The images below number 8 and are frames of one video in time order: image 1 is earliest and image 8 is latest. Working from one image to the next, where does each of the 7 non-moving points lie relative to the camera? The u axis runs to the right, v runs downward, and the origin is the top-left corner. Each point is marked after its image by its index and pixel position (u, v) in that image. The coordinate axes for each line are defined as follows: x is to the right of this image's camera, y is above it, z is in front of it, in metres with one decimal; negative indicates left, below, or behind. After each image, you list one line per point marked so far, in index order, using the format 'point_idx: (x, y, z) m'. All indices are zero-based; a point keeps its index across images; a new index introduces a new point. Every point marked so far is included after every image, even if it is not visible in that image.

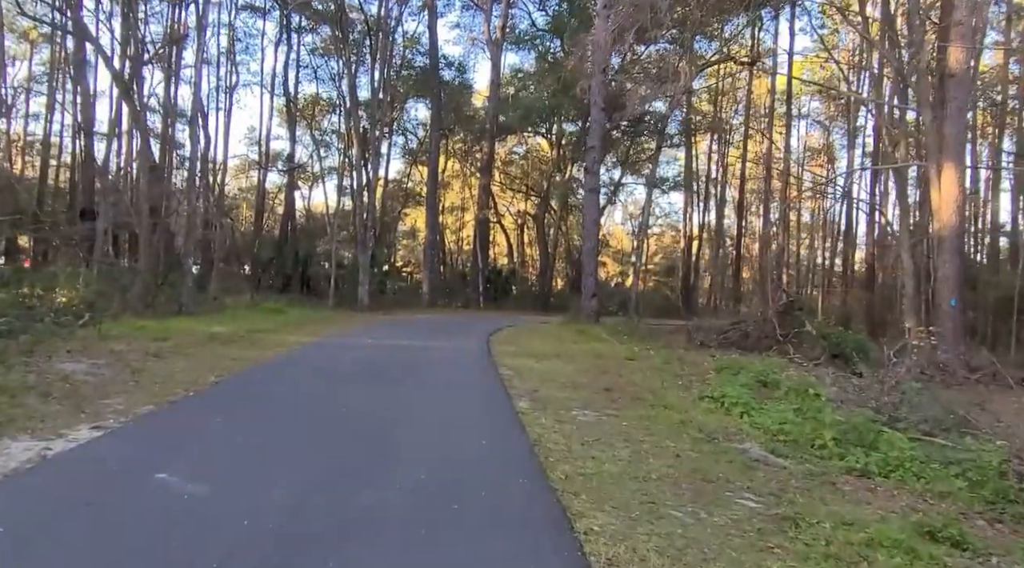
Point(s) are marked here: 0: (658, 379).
0: (+2.2, -1.5, +11.3) m
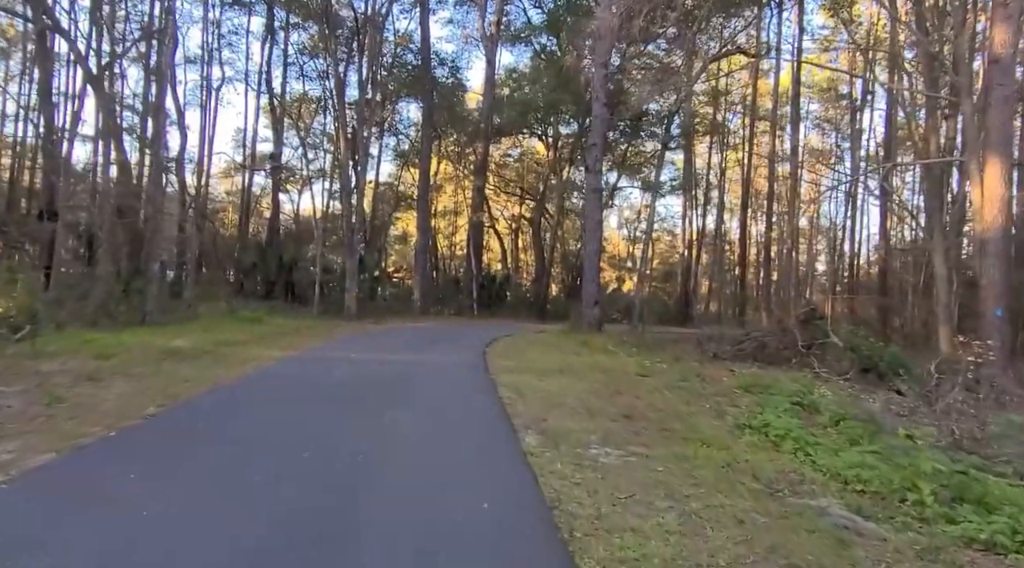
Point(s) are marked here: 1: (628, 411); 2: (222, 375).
0: (+2.3, -1.6, +9.8) m
1: (+1.4, -1.5, +8.6) m
2: (-3.8, -1.2, +9.7) m
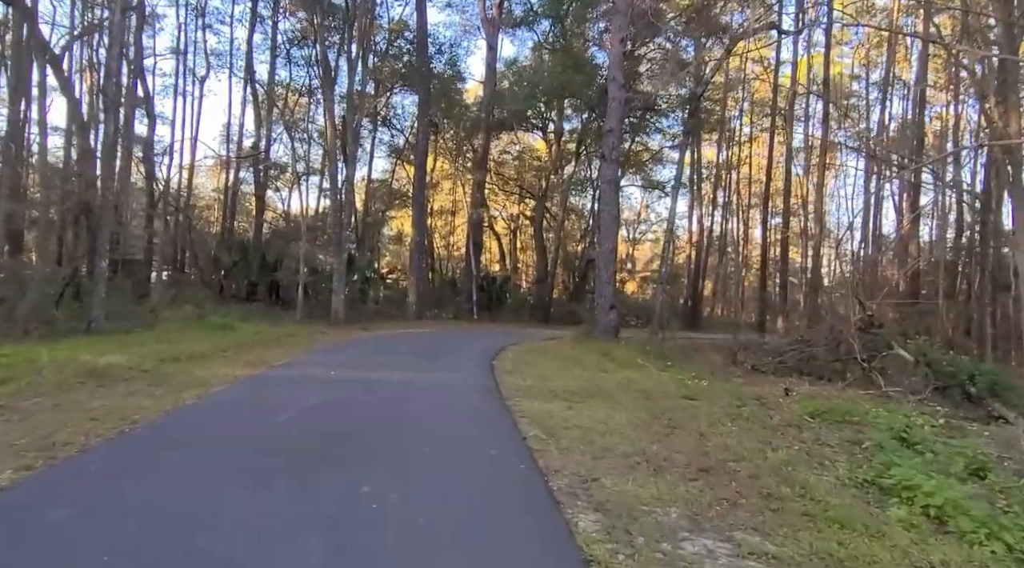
0: (+2.5, -1.6, +7.5) m
1: (+1.6, -1.5, +6.2) m
2: (-3.6, -1.2, +7.3) m
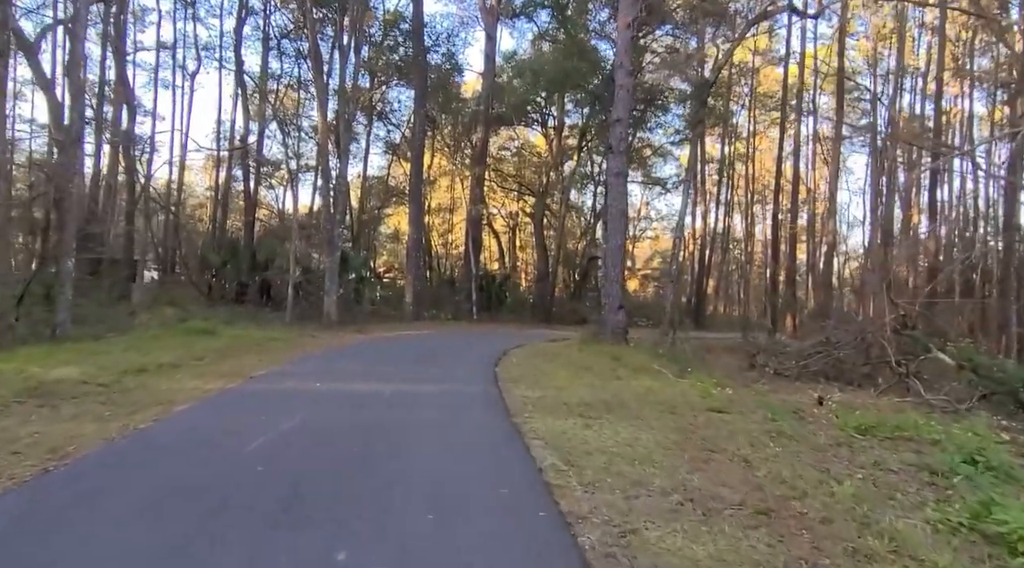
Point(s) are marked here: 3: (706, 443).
0: (+2.6, -1.6, +6.4) m
1: (+1.7, -1.5, +5.1) m
2: (-3.5, -1.2, +6.2) m
3: (+1.9, -1.5, +7.1) m
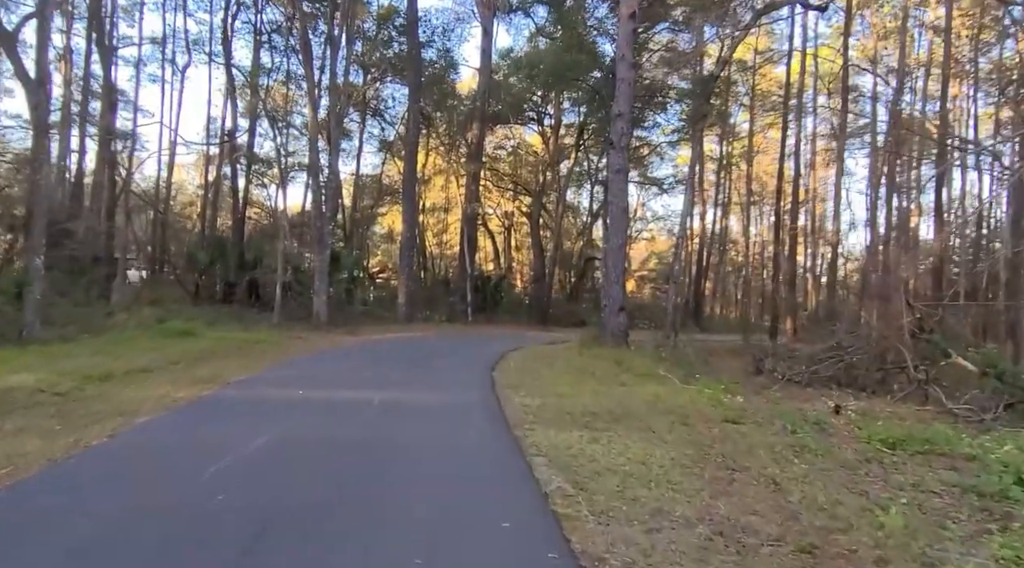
0: (+2.6, -1.6, +5.7) m
1: (+1.8, -1.5, +4.4) m
2: (-3.5, -1.2, +5.4) m
3: (+1.9, -1.5, +6.4) m
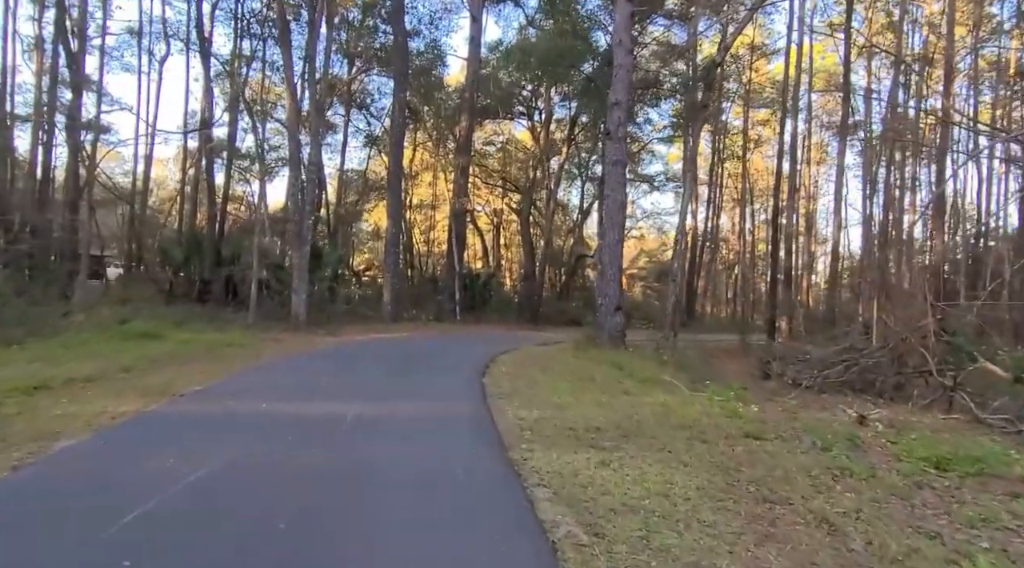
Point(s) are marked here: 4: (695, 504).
0: (+2.6, -1.6, +4.7) m
1: (+1.8, -1.5, +3.4) m
2: (-3.5, -1.2, +4.4) m
3: (+1.8, -1.5, +5.5) m
4: (+1.2, -1.5, +5.0) m
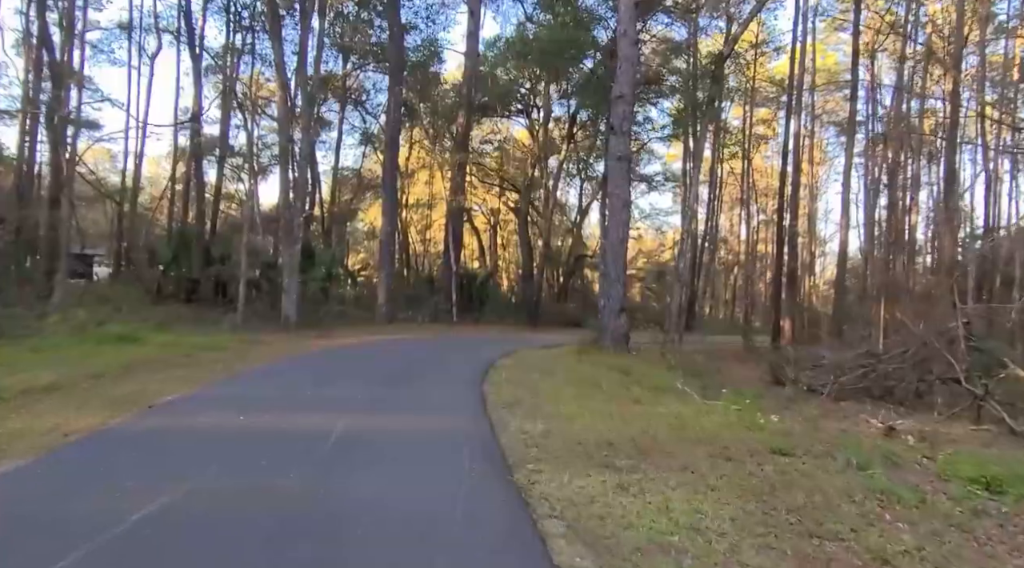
0: (+2.6, -1.6, +4.0) m
1: (+1.8, -1.5, +2.7) m
2: (-3.4, -1.2, +3.6) m
3: (+1.9, -1.5, +4.8) m
4: (+1.3, -1.5, +4.3) m
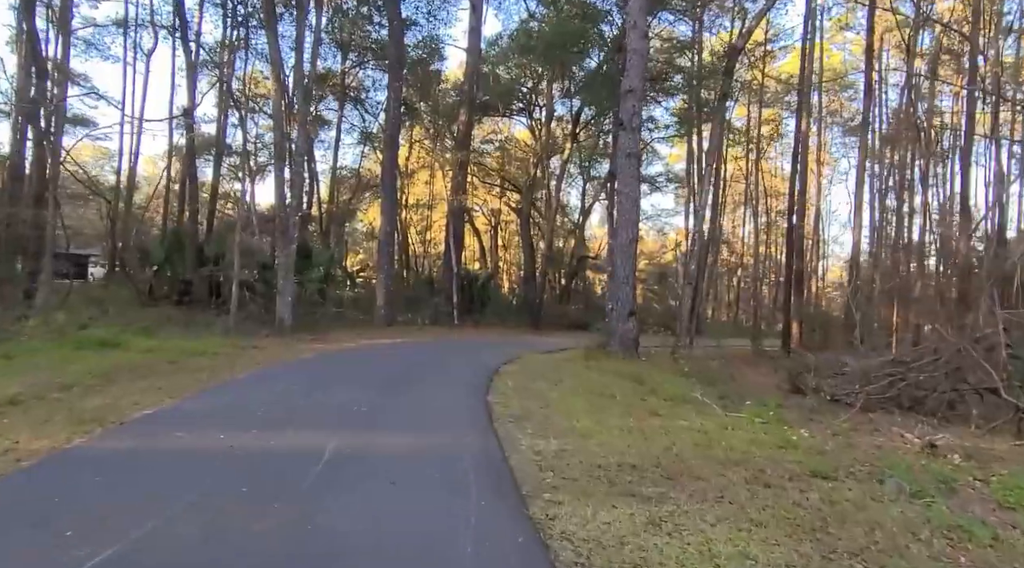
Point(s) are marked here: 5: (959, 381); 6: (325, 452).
0: (+2.7, -1.6, +3.3) m
1: (+1.9, -1.5, +2.0) m
2: (-3.3, -1.2, +2.9) m
3: (+2.0, -1.6, +4.0) m
4: (+1.4, -1.5, +3.6) m
5: (+6.6, -1.4, +10.9) m
6: (-1.5, -1.4, +6.0) m
